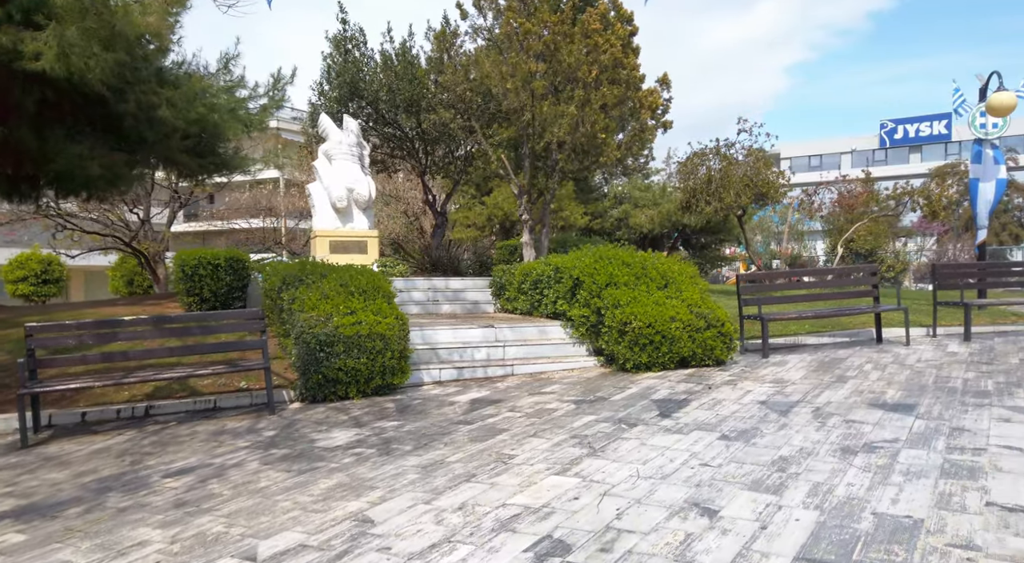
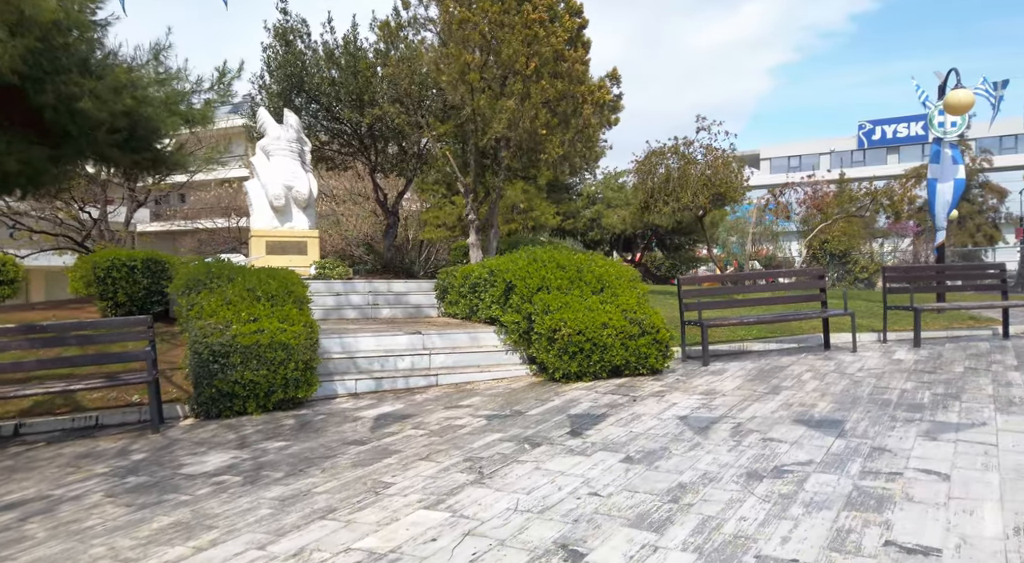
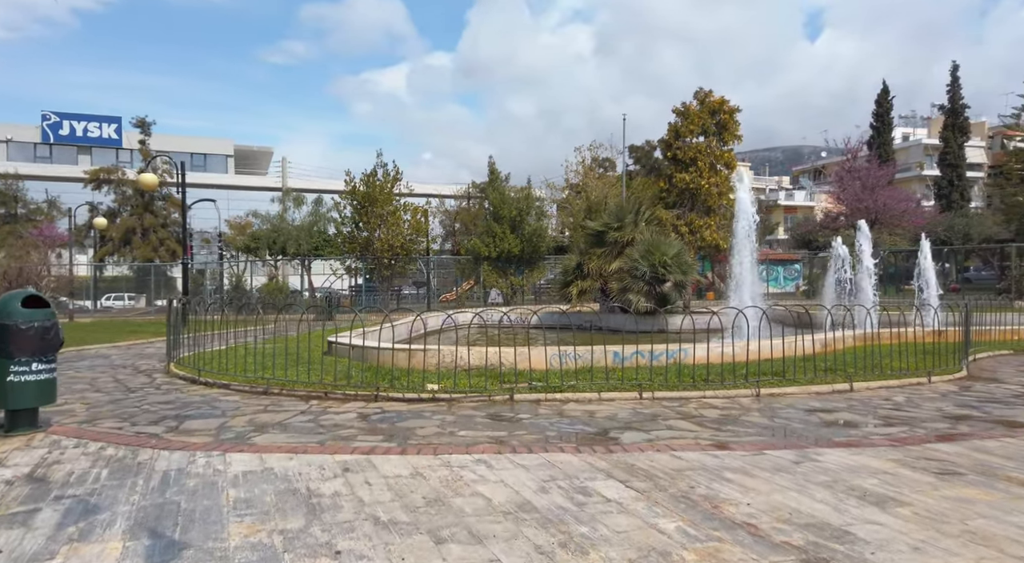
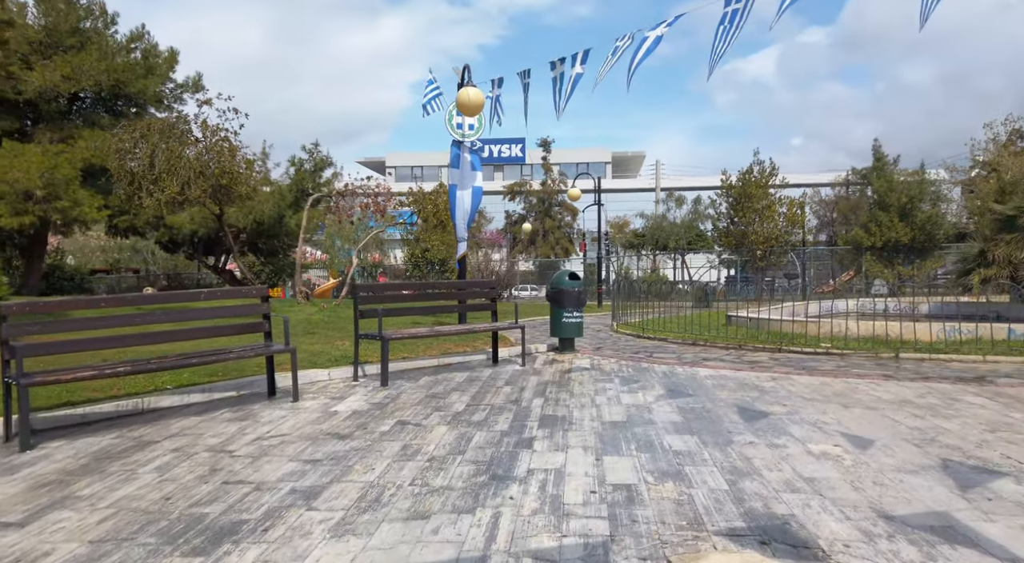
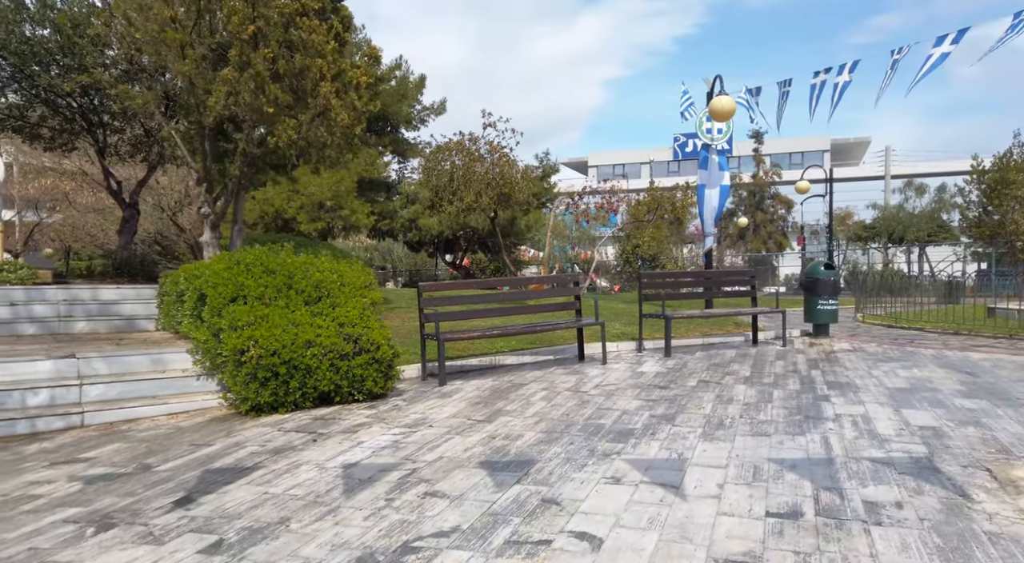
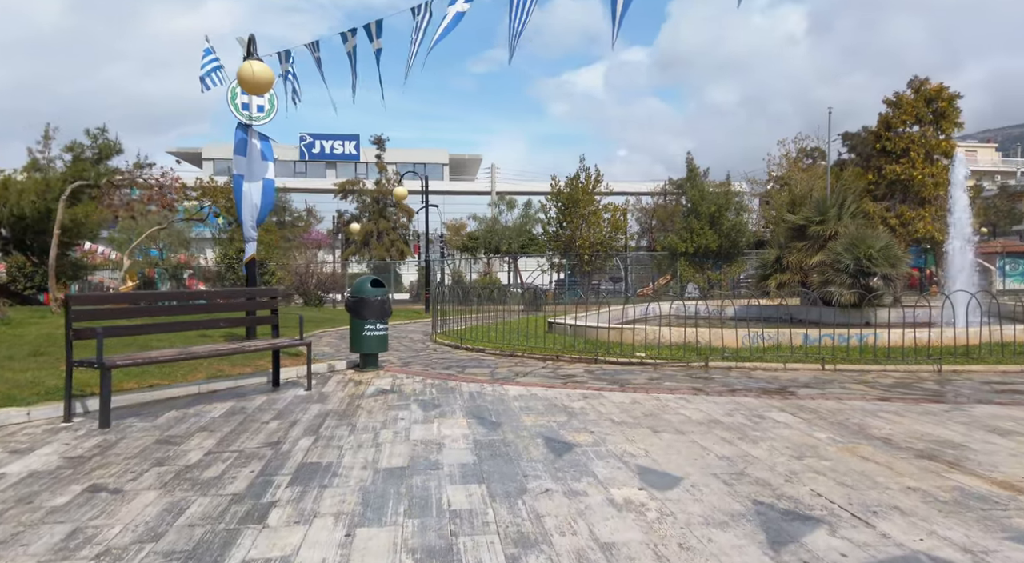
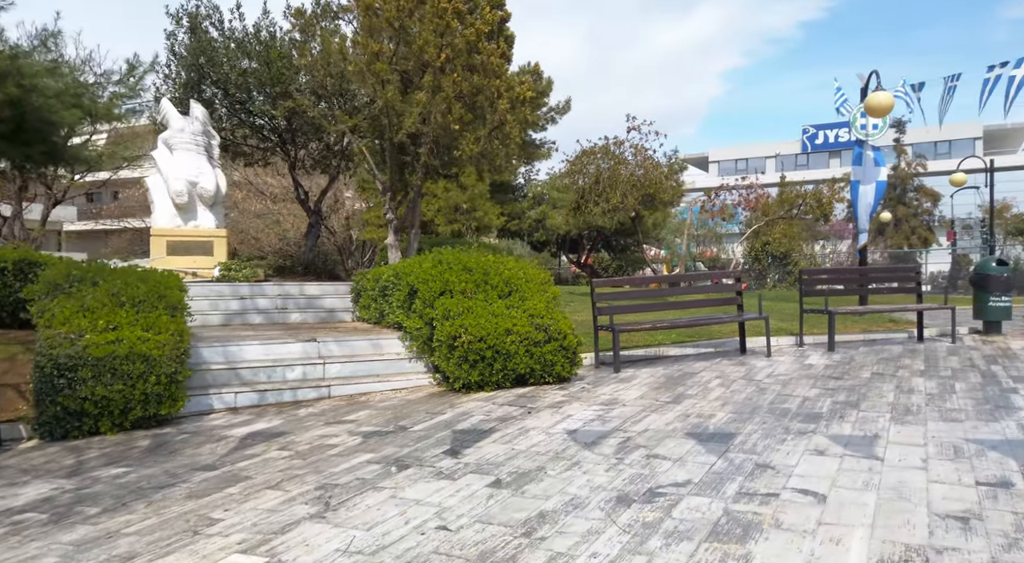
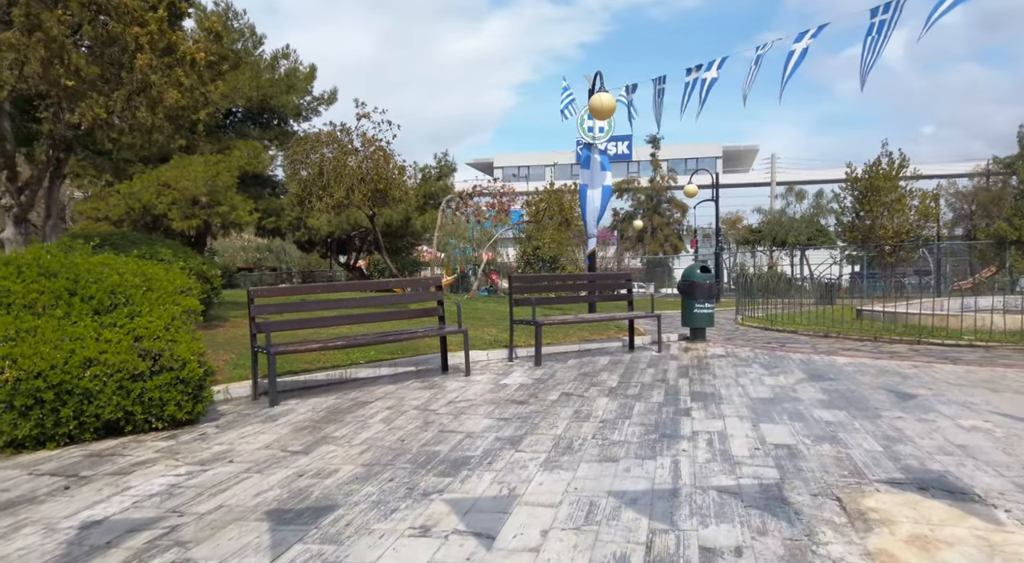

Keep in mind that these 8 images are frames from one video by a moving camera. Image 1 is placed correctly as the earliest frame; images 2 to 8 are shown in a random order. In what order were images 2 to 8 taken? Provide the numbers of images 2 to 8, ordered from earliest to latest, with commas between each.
2, 7, 5, 8, 4, 6, 3
